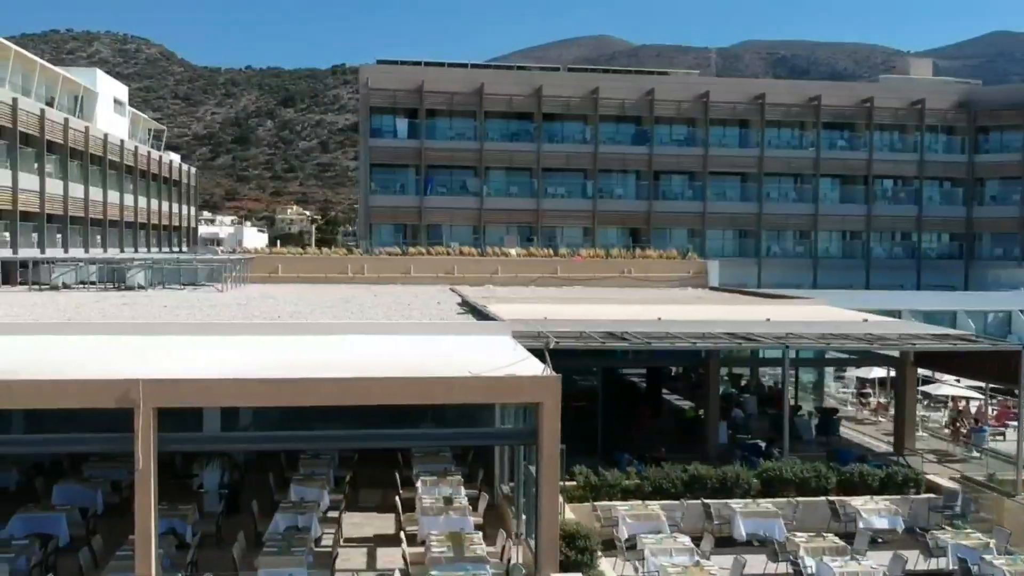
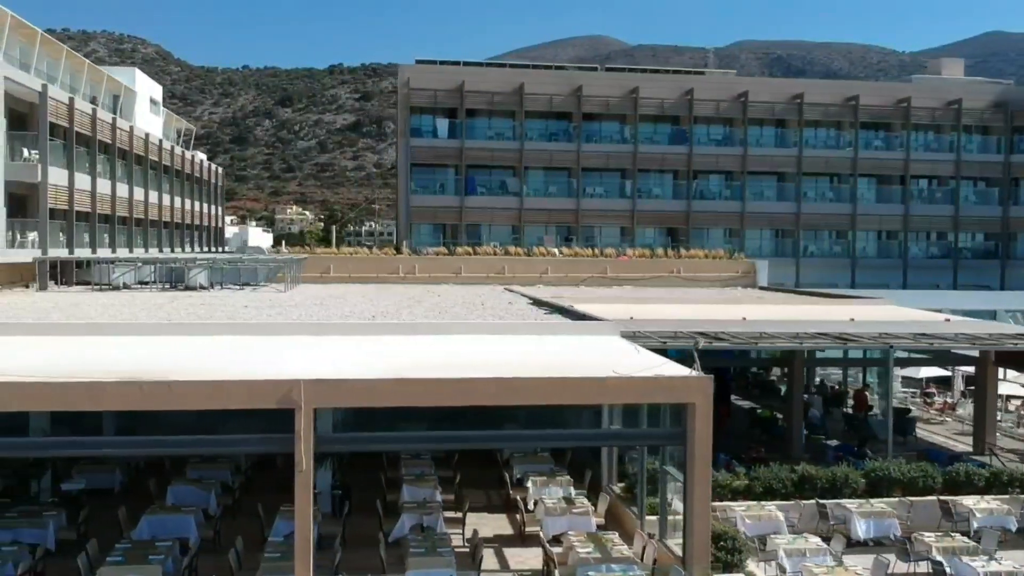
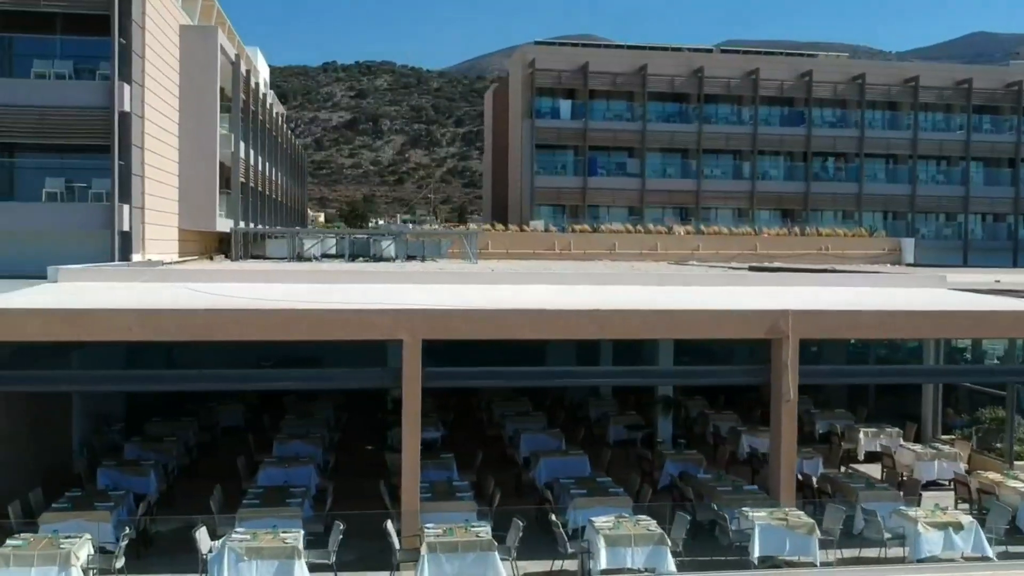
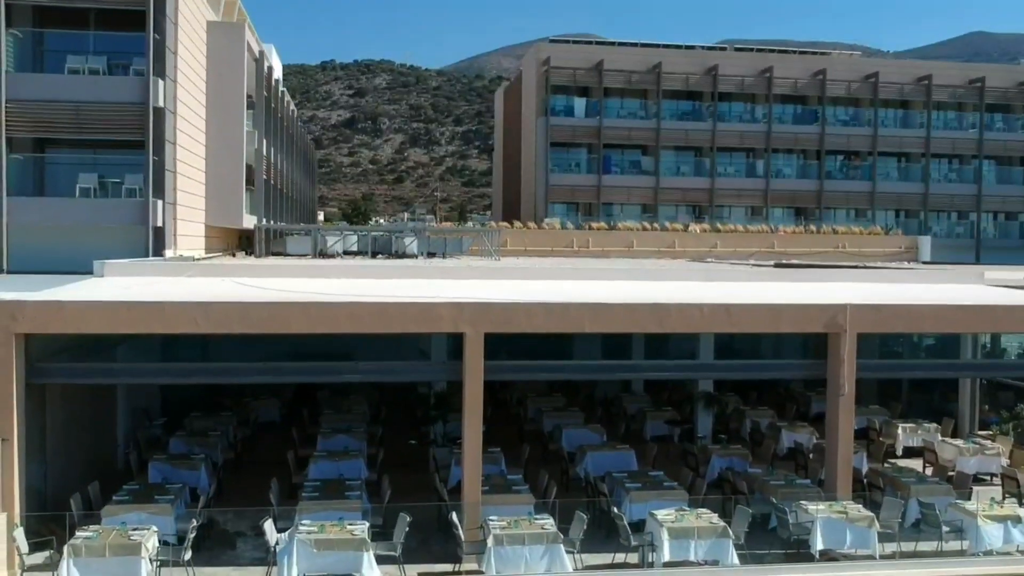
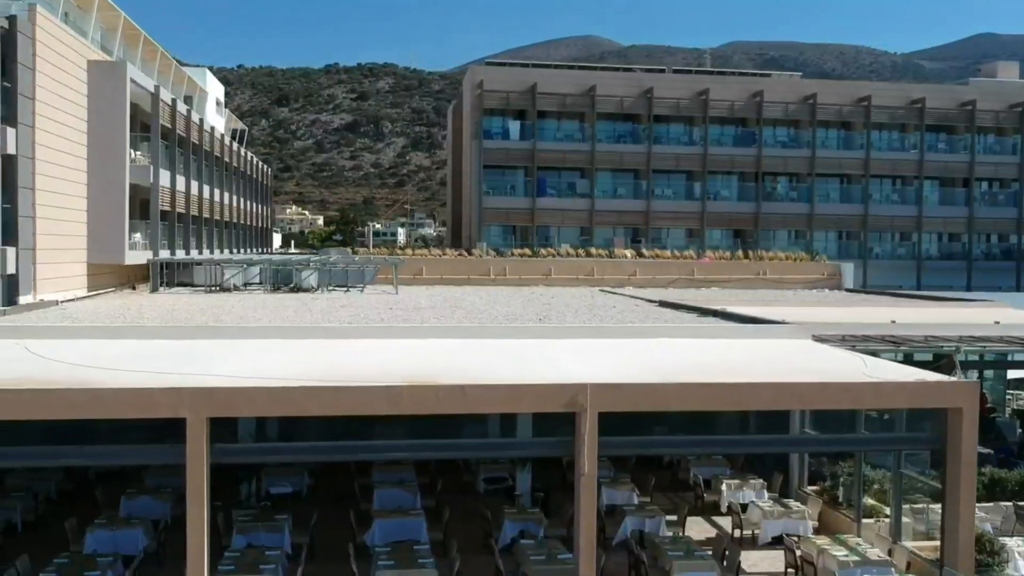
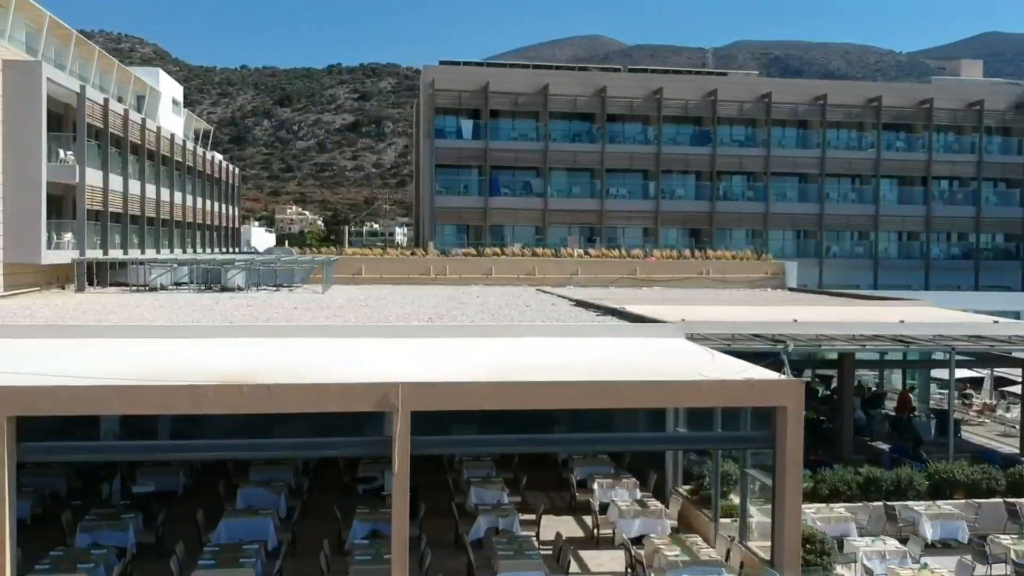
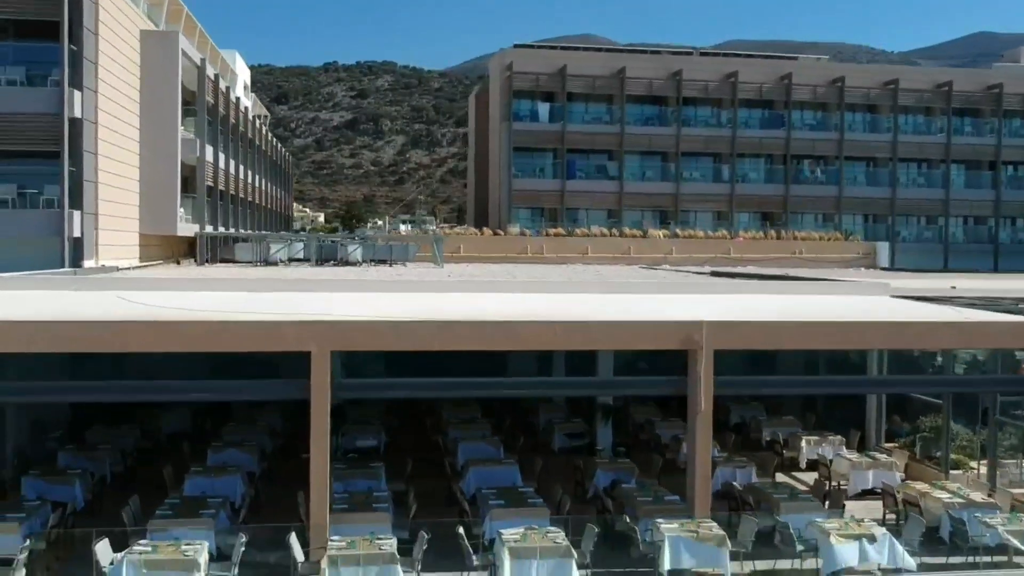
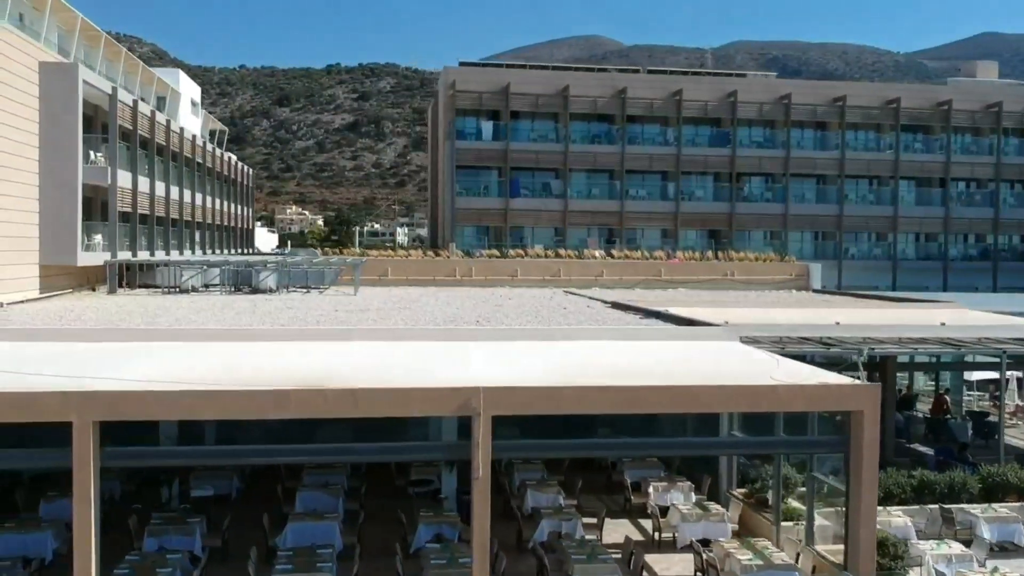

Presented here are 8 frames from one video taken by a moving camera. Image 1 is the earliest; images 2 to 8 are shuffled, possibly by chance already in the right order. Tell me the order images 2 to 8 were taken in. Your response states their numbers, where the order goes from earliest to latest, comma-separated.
2, 6, 8, 5, 7, 3, 4
